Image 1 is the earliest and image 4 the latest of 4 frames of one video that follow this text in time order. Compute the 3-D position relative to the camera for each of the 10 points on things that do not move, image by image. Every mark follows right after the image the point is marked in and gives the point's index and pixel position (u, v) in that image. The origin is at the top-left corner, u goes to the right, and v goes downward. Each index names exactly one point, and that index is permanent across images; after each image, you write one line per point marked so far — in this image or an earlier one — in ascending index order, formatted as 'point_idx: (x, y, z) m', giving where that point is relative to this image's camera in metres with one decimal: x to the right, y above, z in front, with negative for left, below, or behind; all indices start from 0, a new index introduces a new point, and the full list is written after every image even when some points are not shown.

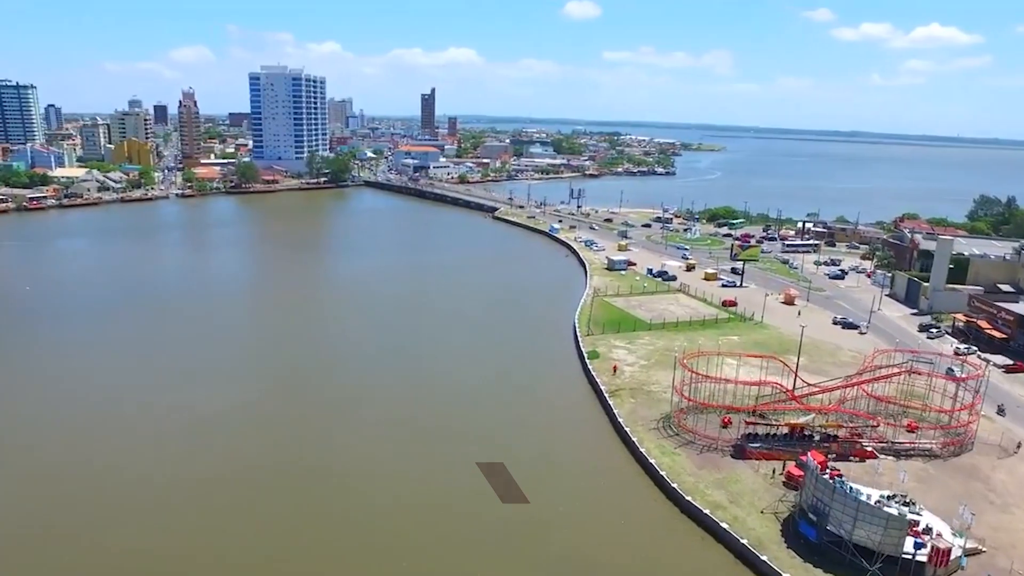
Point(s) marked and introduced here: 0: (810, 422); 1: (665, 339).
0: (+4.9, -2.2, +12.6) m
1: (+3.6, -1.2, +18.3) m
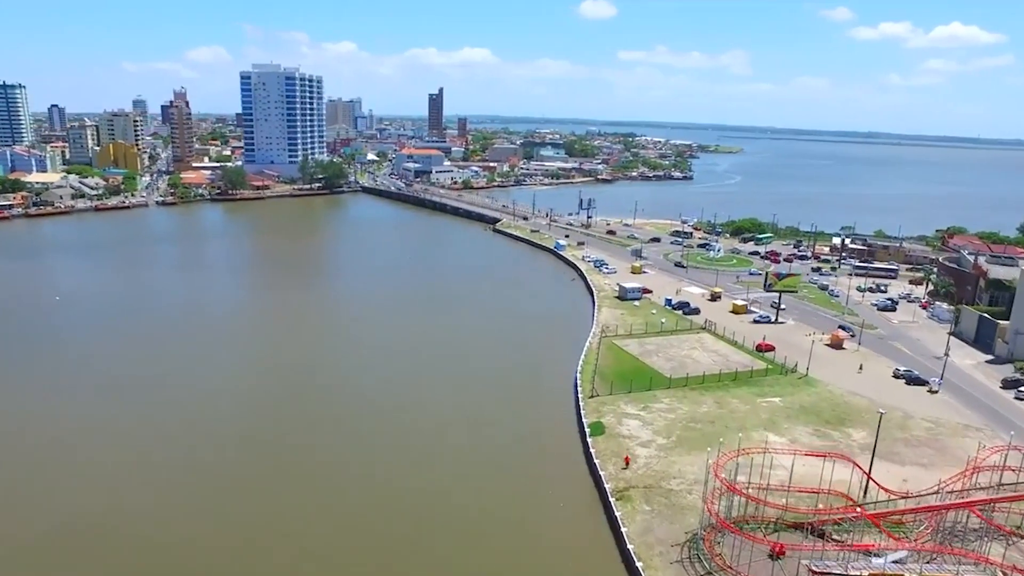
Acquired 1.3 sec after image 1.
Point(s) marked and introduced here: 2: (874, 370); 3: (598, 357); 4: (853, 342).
0: (+4.5, -3.1, +8.9) m
1: (+3.3, -2.2, +14.6) m
2: (+7.8, -1.8, +16.7) m
3: (+1.9, -1.5, +17.3) m
4: (+8.3, -1.3, +18.9) m
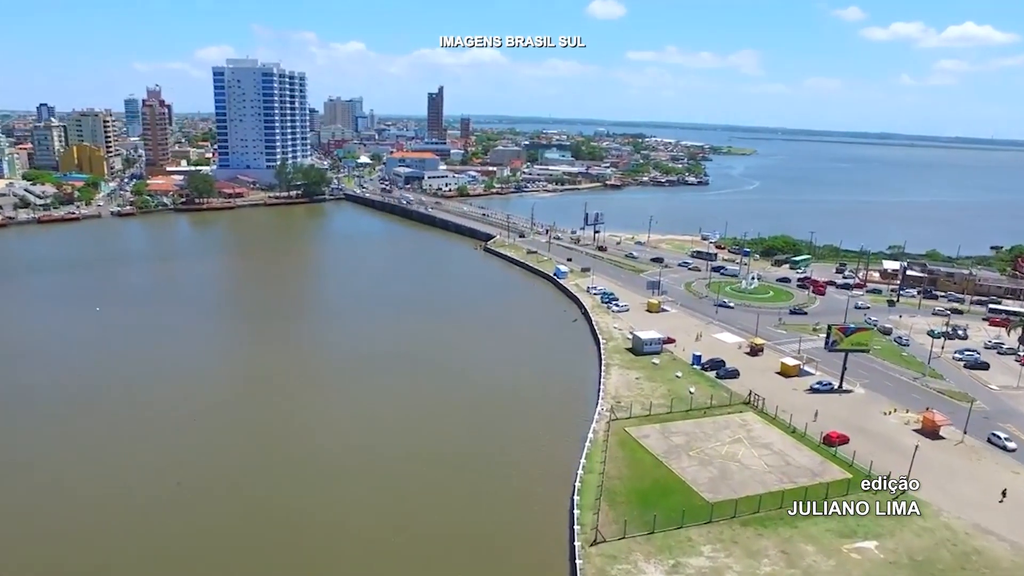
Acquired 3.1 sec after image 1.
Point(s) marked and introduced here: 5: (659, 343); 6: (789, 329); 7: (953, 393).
0: (+3.9, -4.3, +3.9) m
1: (+2.8, -3.3, +9.6) m
2: (+7.3, -2.9, +11.7) m
3: (+1.5, -2.7, +12.3) m
4: (+7.9, -2.5, +13.8) m
5: (+3.3, -1.3, +17.7) m
6: (+7.0, -1.1, +19.8) m
7: (+8.9, -2.1, +15.7) m
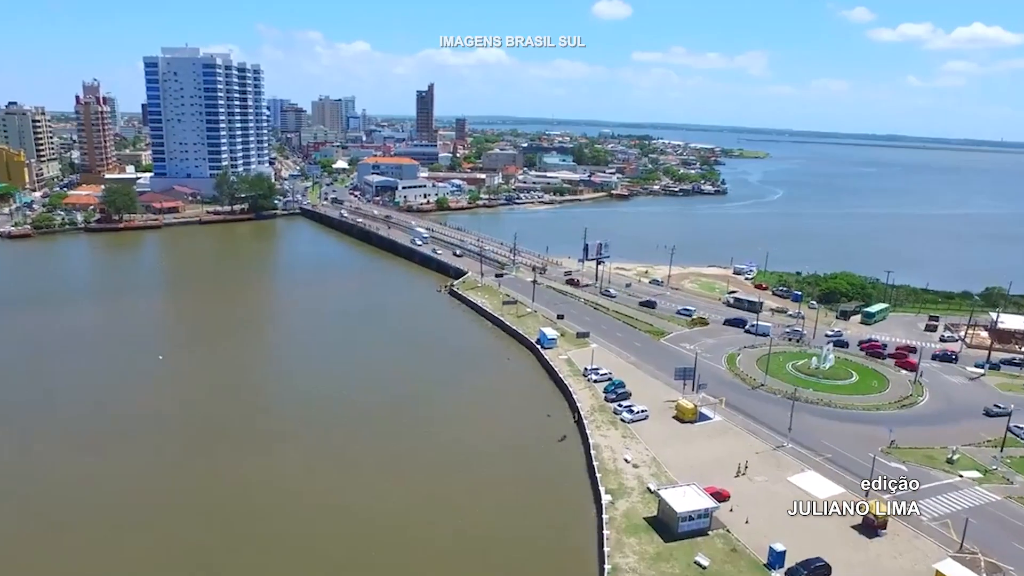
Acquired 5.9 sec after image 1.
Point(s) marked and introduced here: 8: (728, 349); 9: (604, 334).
0: (+3.0, -5.9, -3.8) m
1: (+1.9, -5.0, +1.9) m
2: (+6.4, -4.6, +3.9) m
3: (+0.6, -4.3, +4.6) m
4: (+7.0, -4.2, +6.1) m
5: (+2.5, -2.9, +10.0) m
6: (+6.2, -2.7, +12.1) m
7: (+8.0, -3.8, +8.0) m
8: (+4.9, -1.4, +17.4) m
9: (+2.3, -1.2, +18.9) m
